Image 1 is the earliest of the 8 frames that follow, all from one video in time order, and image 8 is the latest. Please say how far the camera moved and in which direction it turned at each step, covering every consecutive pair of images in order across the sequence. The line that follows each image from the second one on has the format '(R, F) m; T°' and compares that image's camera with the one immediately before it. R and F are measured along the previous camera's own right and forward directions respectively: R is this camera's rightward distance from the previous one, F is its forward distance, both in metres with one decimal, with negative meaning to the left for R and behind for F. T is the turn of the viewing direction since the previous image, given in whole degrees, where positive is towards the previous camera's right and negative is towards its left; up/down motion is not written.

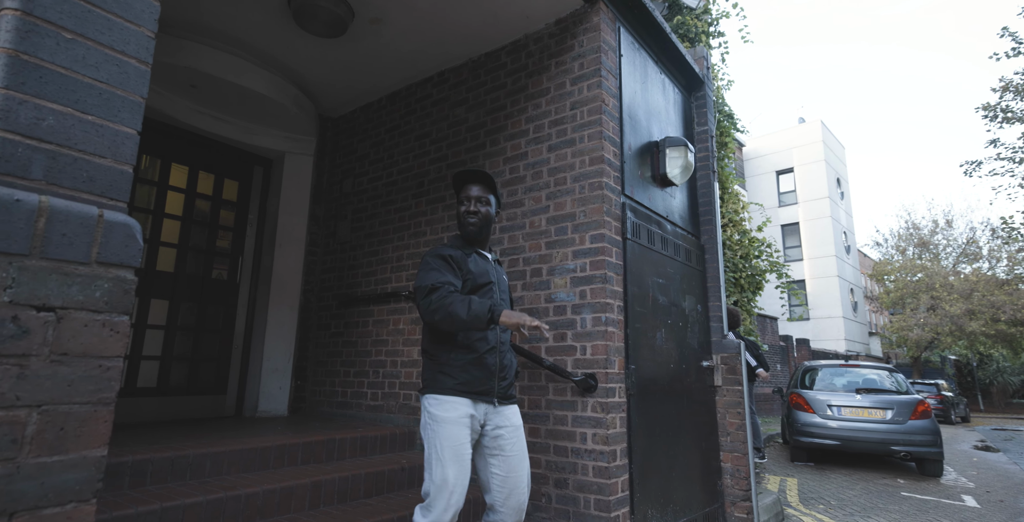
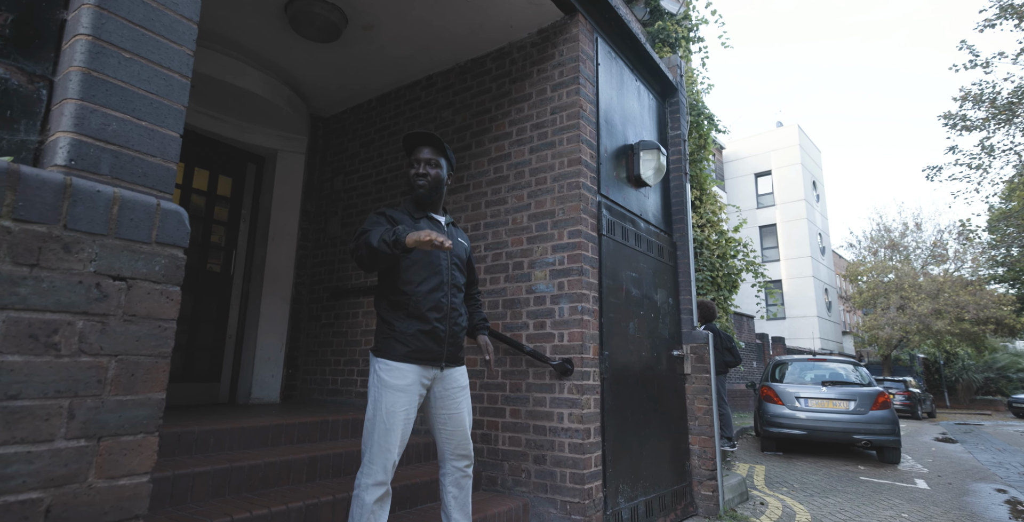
(0.0, -0.3) m; +2°
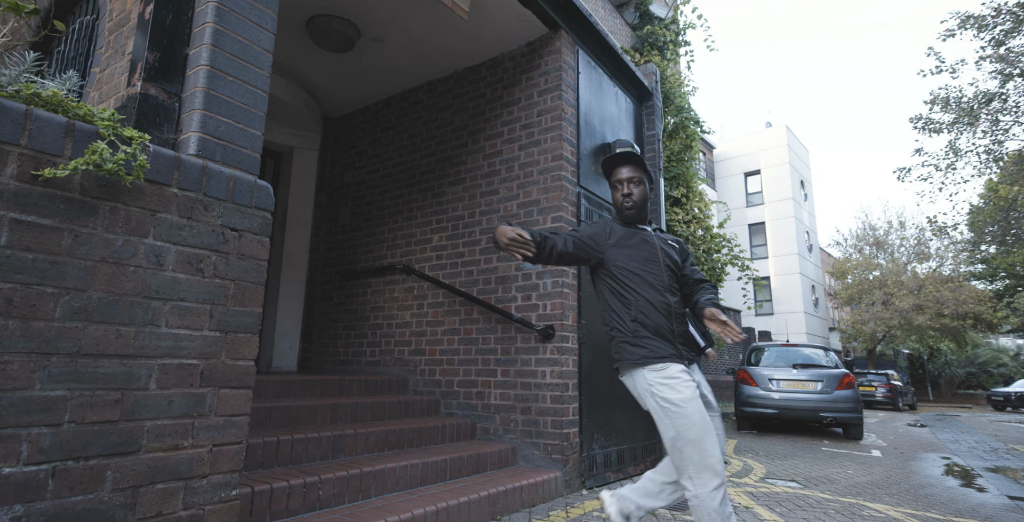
(0.0, -0.7) m; 0°
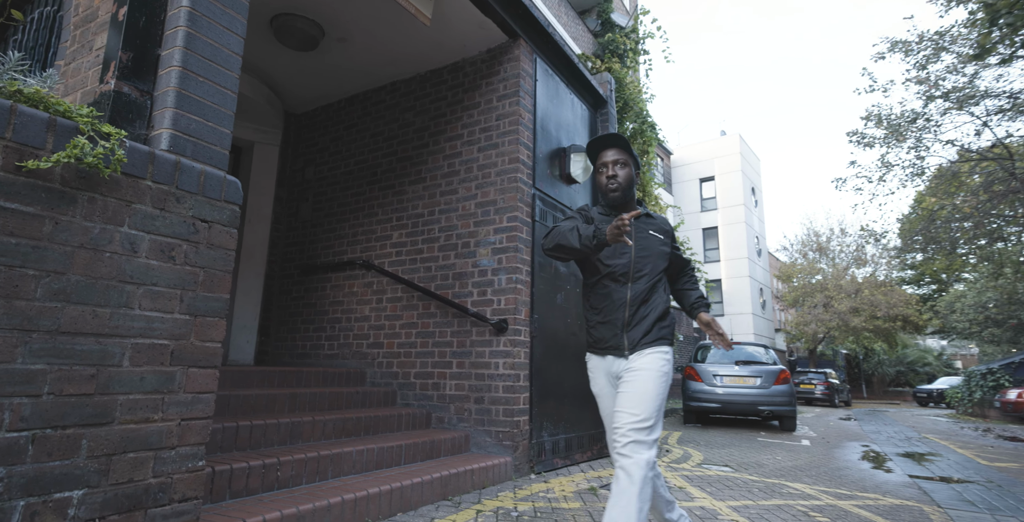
(0.0, -0.2) m; +4°
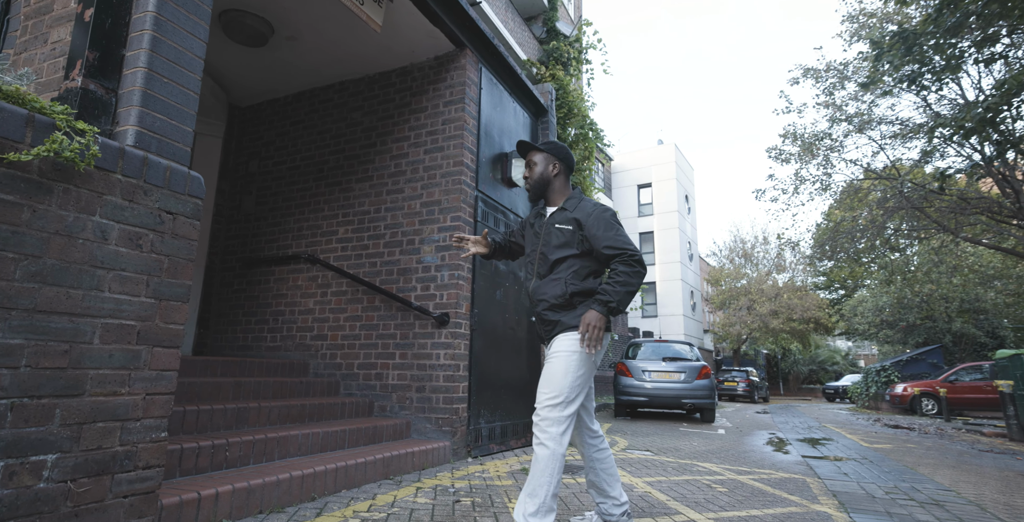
(0.0, -0.3) m; +6°
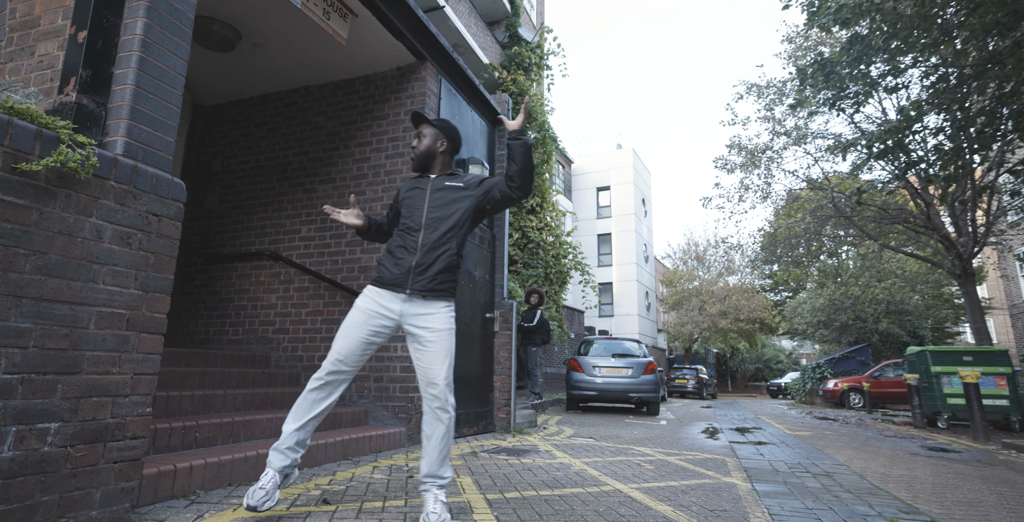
(+0.1, -0.4) m; +4°
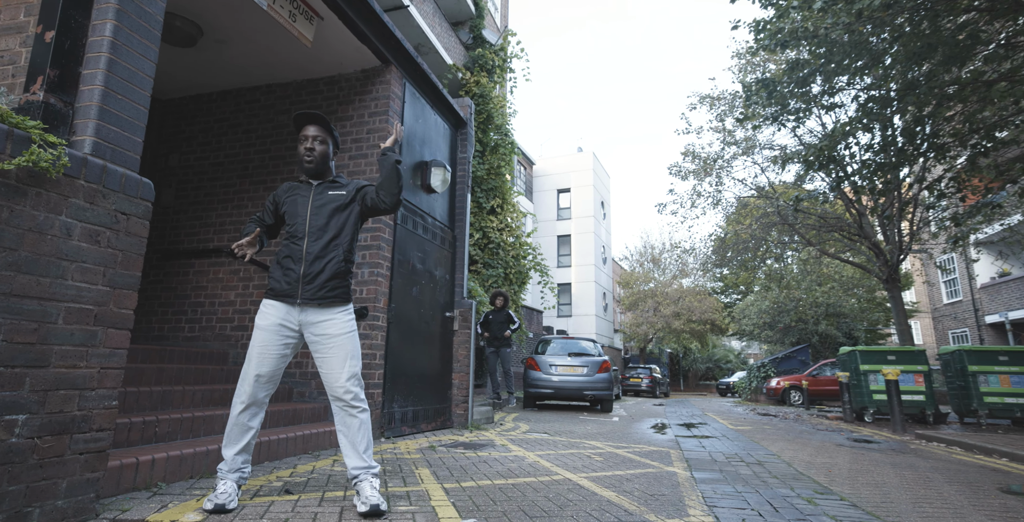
(0.0, -0.2) m; +4°
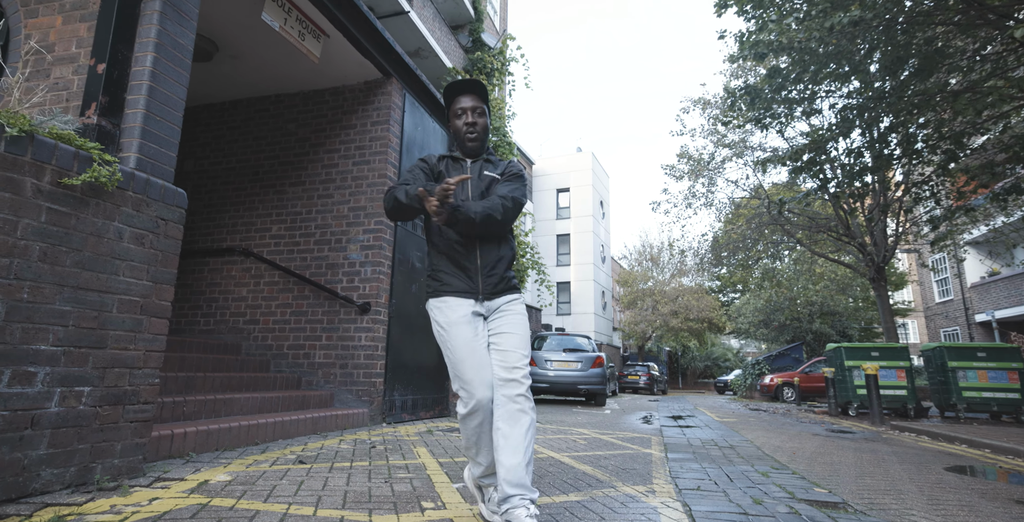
(+0.1, -0.5) m; 0°
